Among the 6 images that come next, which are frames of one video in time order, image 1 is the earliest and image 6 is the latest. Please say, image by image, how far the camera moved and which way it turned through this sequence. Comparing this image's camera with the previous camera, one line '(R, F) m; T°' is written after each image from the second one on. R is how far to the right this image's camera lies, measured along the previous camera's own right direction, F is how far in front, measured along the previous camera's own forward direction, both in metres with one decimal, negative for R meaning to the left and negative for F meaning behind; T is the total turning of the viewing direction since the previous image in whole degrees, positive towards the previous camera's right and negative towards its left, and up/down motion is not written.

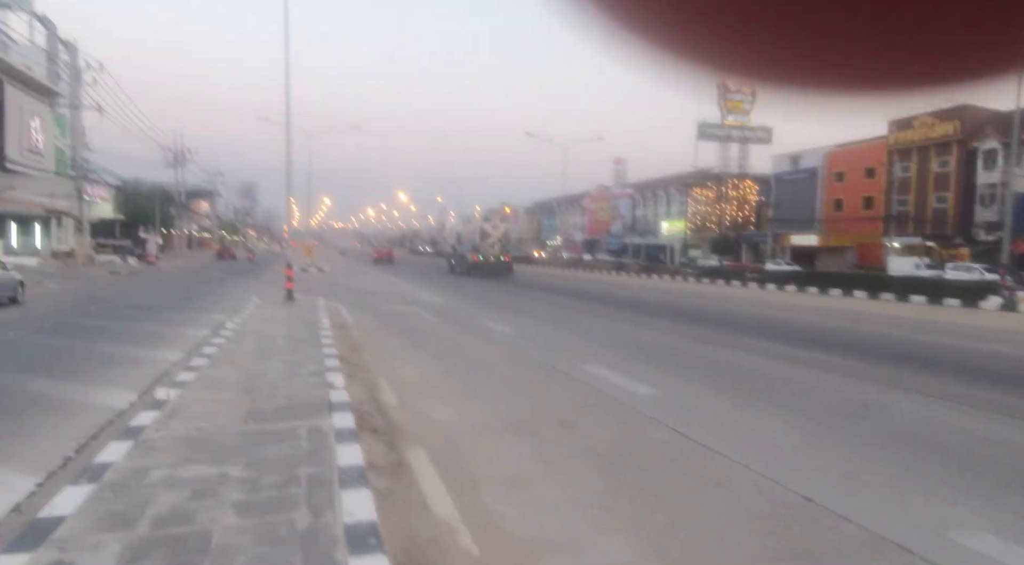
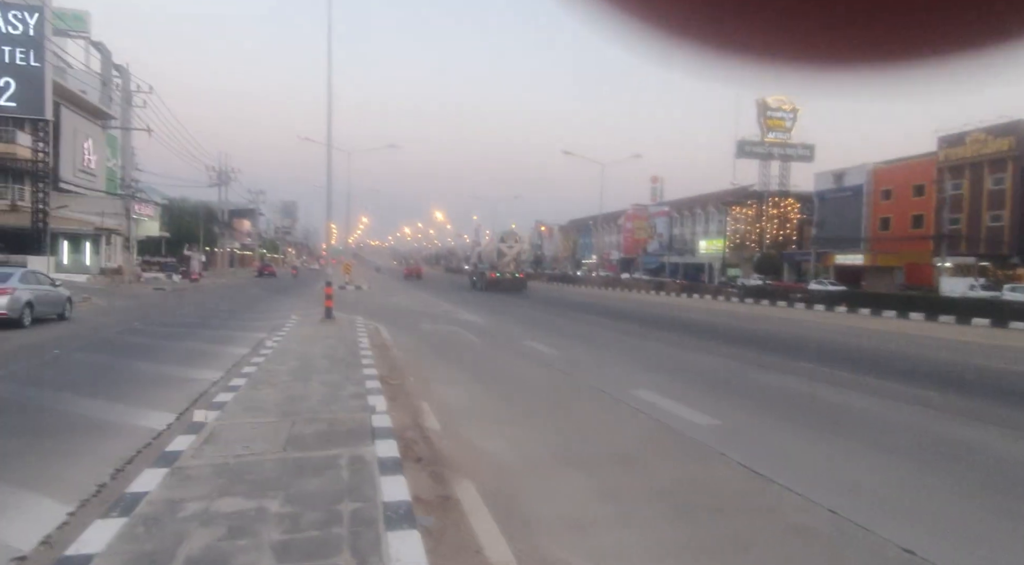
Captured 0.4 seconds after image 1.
(-0.2, +0.4) m; -3°
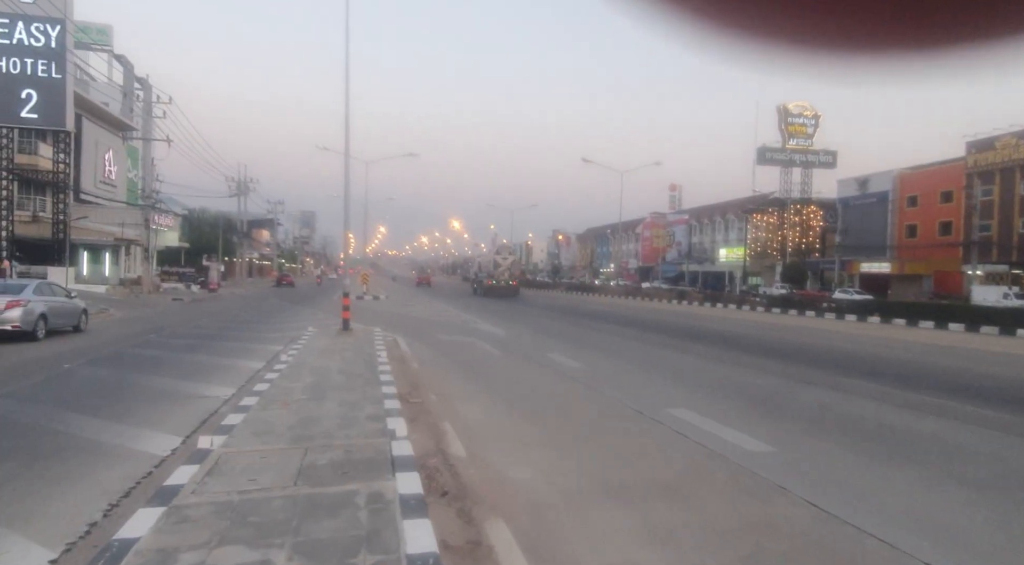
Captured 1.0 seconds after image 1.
(-0.2, +0.7) m; -1°
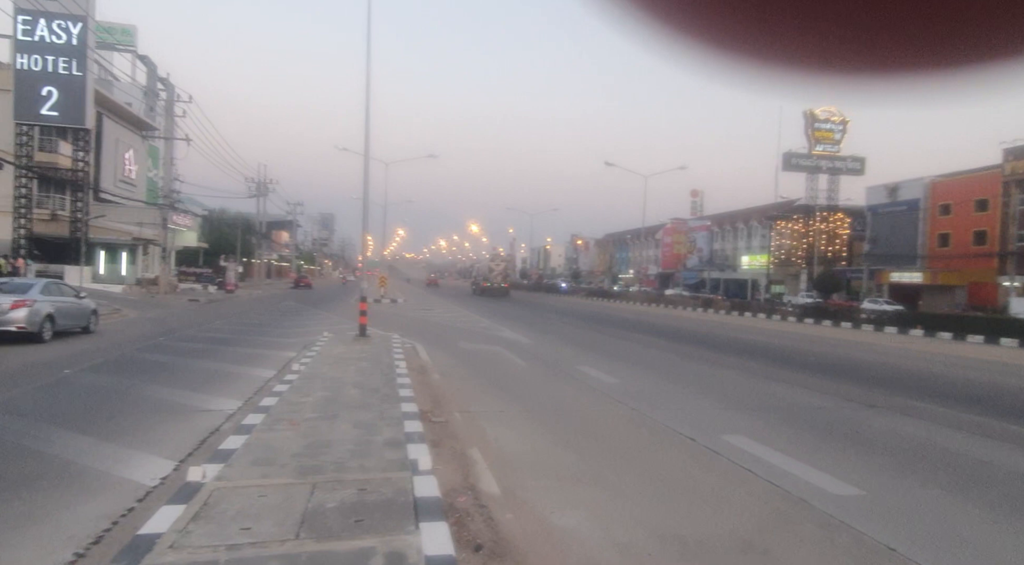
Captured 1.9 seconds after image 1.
(-0.3, +1.0) m; -2°
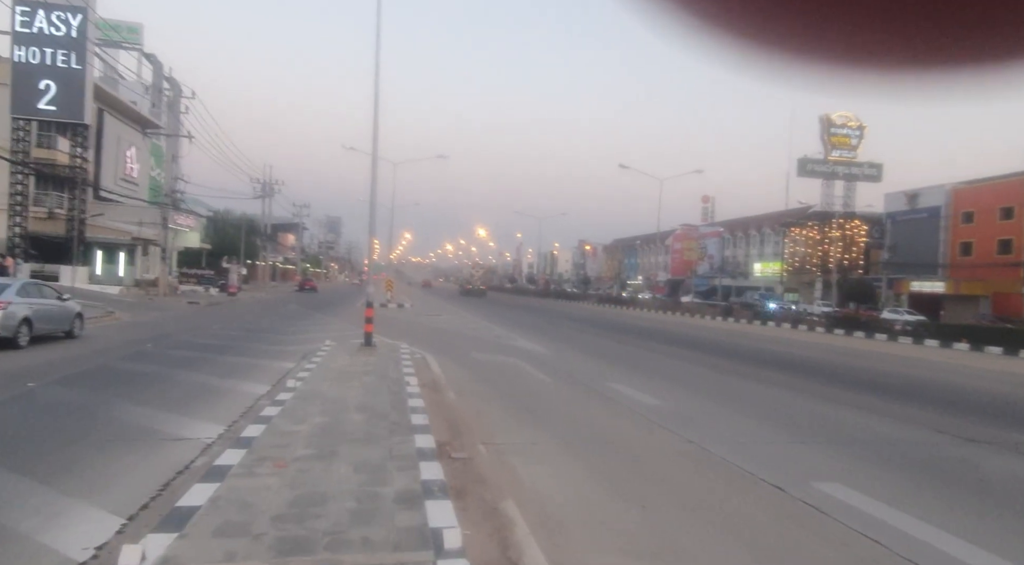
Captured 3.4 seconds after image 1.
(-0.4, +1.6) m; -1°
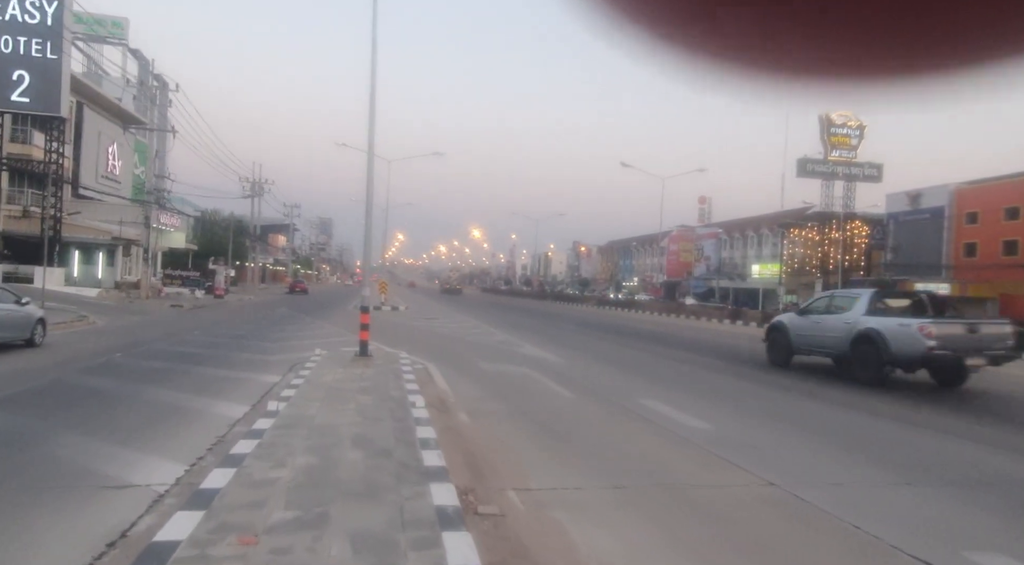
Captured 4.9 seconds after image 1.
(-0.5, +1.7) m; +1°
